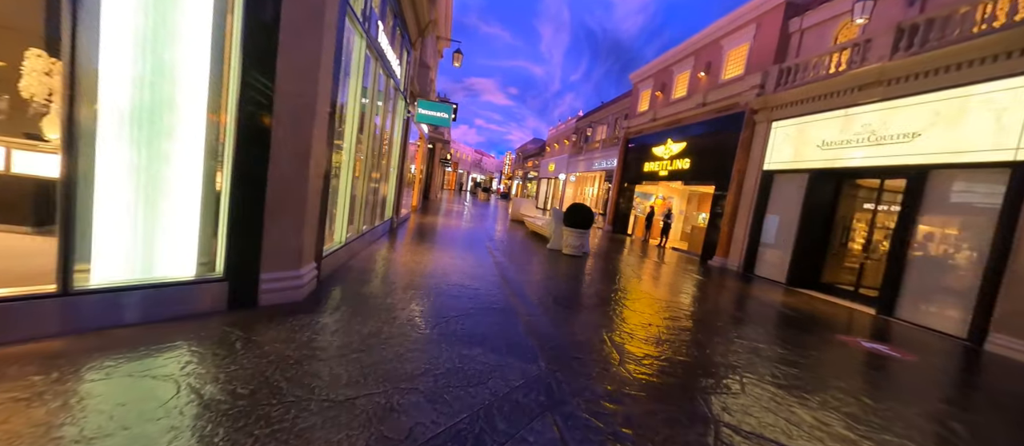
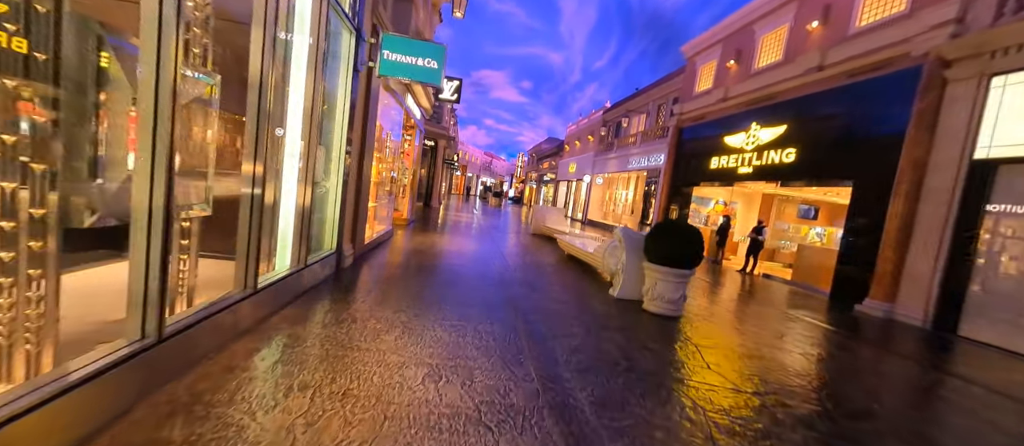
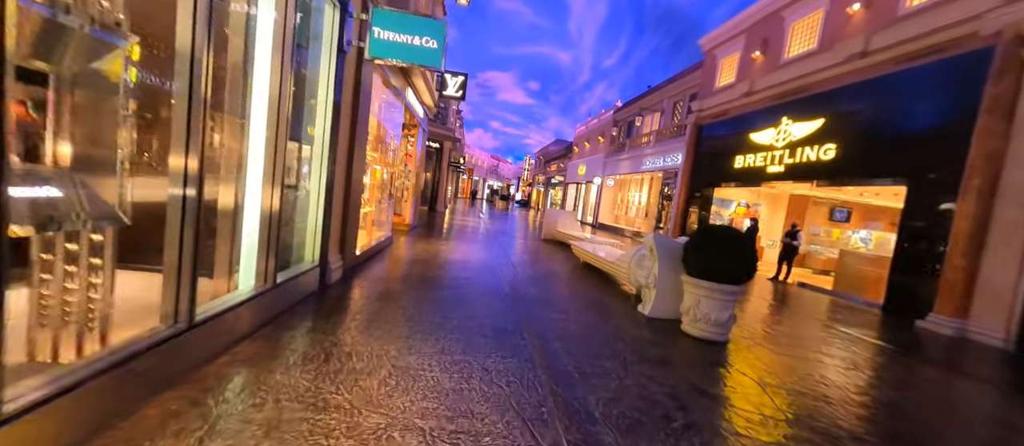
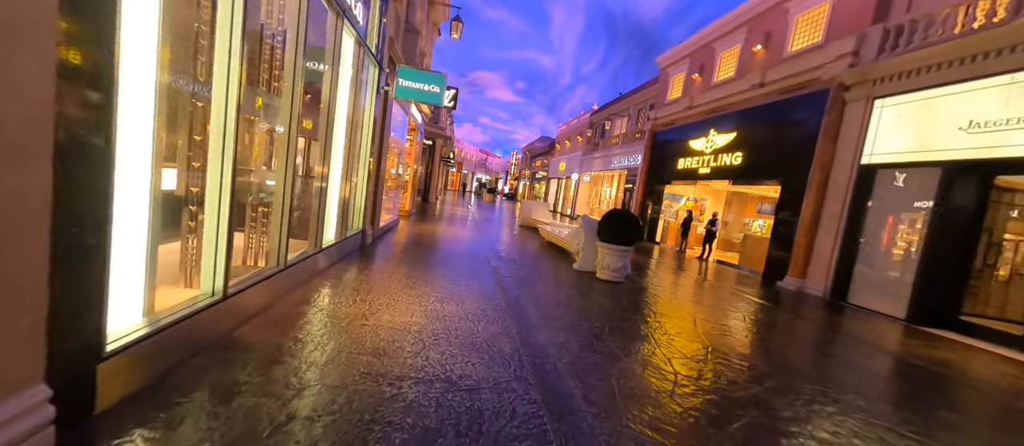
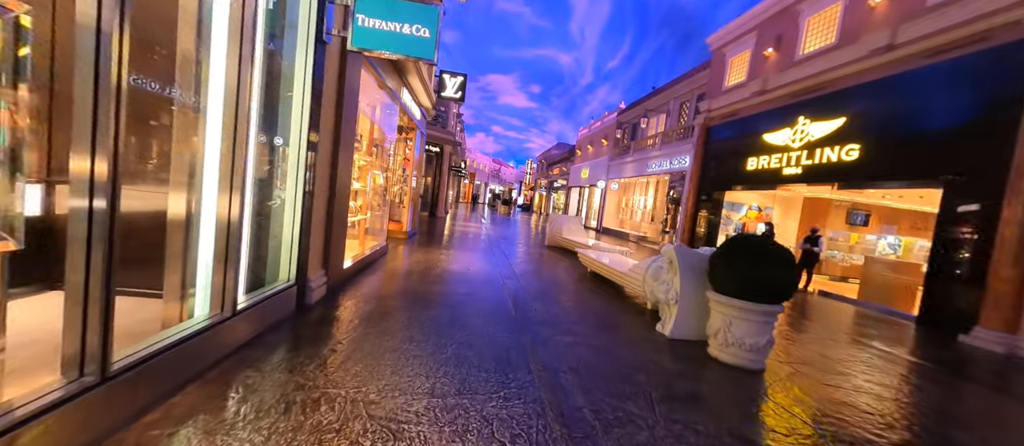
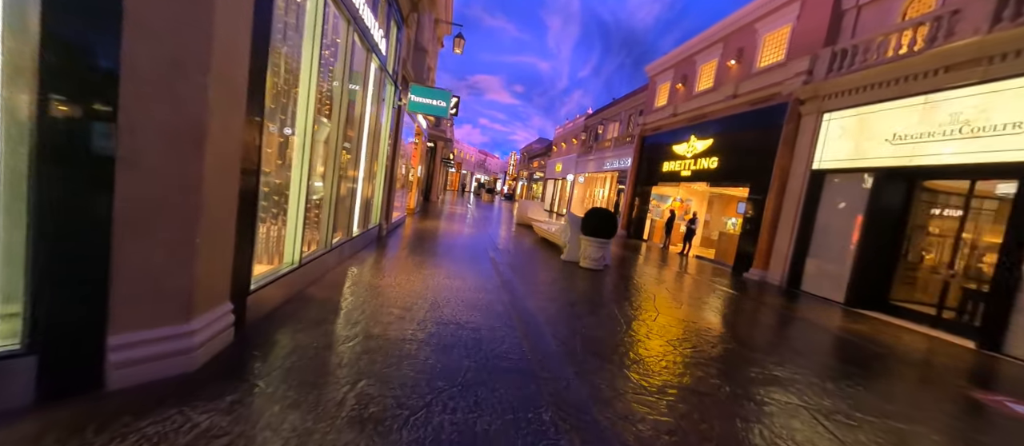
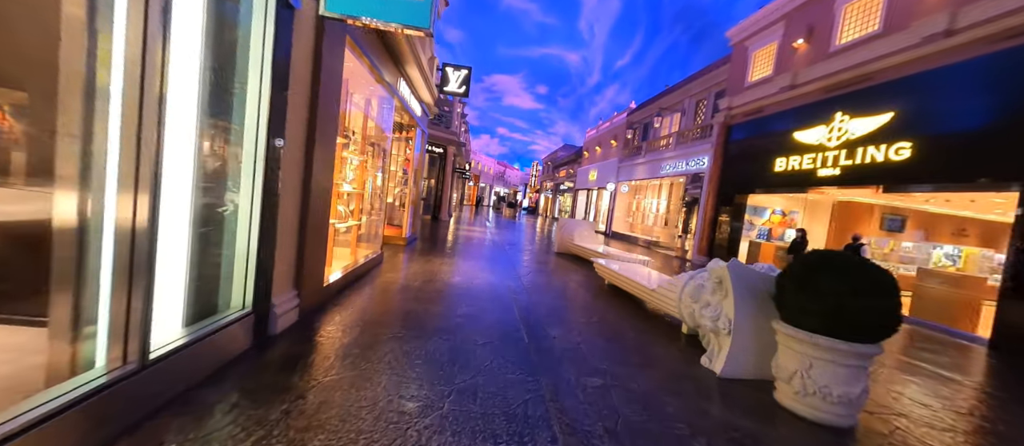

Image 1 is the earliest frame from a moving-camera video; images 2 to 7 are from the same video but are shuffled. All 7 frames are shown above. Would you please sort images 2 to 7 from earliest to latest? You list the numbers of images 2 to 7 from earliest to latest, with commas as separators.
6, 4, 2, 3, 5, 7
